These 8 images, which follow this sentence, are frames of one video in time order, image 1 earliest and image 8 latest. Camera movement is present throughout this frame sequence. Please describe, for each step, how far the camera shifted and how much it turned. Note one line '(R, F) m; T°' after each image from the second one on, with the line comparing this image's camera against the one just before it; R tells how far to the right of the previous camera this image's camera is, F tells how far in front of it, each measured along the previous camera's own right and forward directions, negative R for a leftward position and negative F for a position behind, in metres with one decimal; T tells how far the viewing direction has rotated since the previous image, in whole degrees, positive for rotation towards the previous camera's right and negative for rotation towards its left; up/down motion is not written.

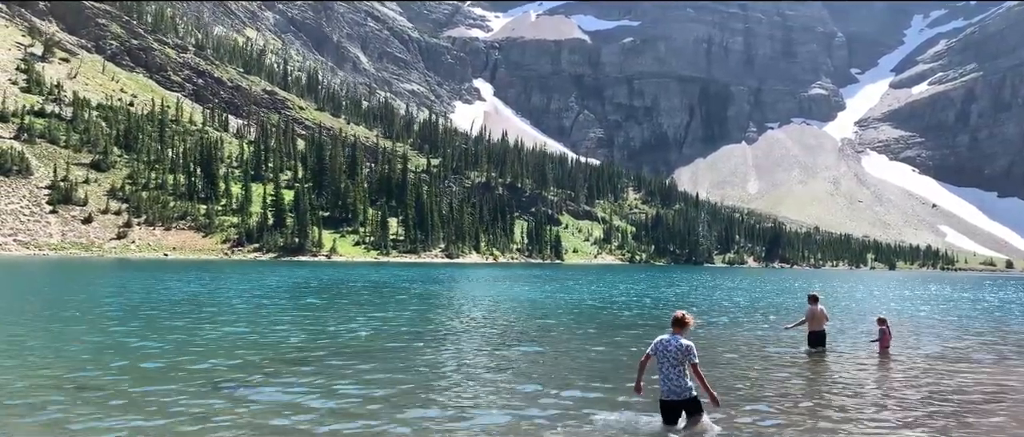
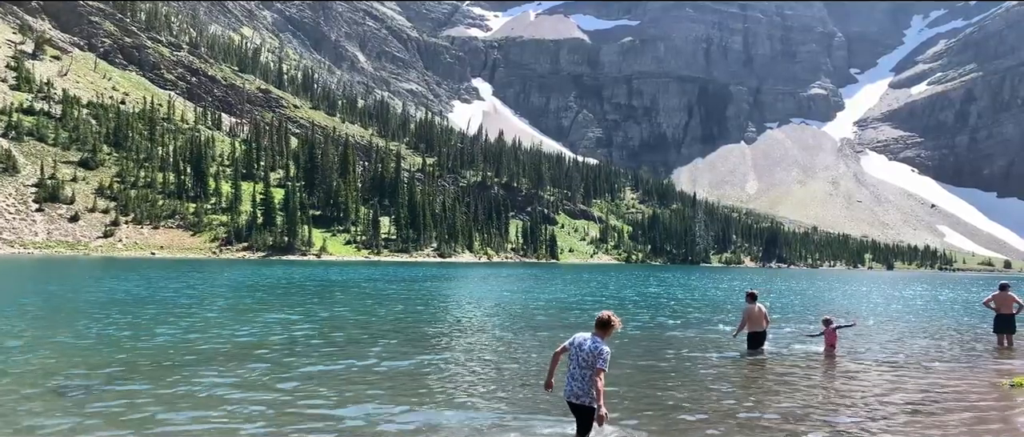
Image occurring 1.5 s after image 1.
(+1.5, +1.1) m; 0°
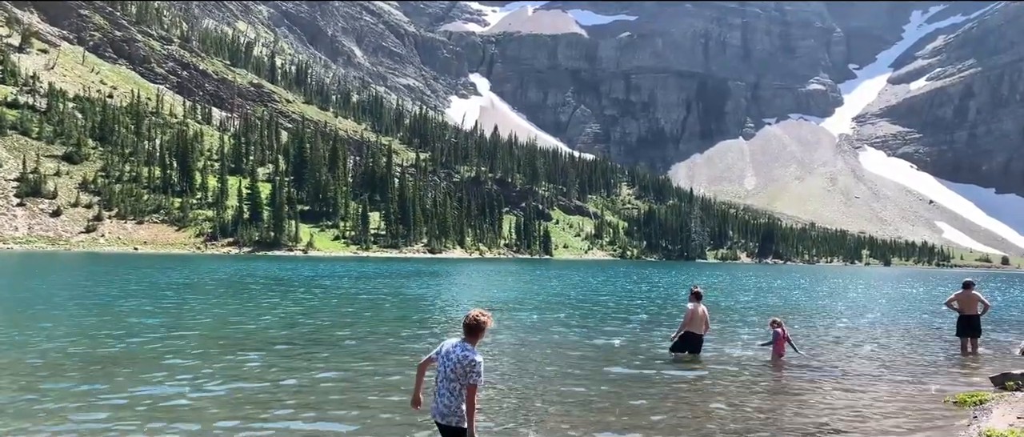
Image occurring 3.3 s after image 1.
(+1.7, +1.7) m; 0°
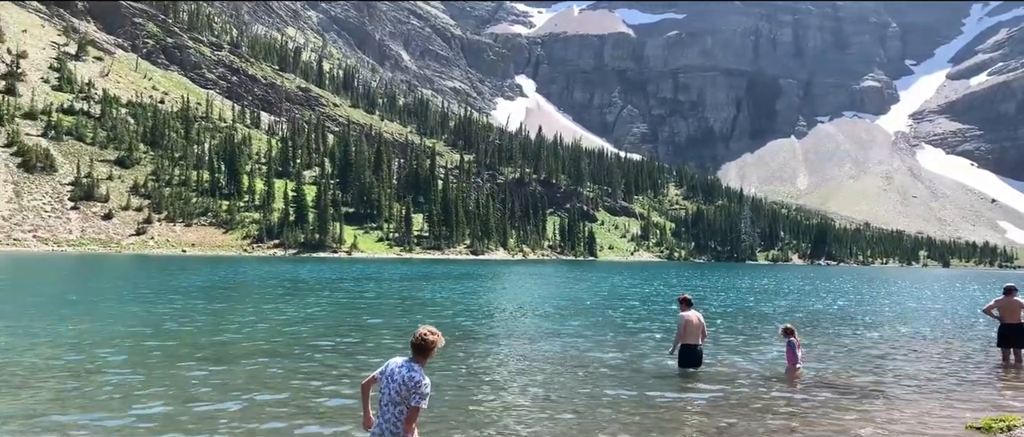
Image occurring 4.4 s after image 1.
(+0.9, +1.0) m; -3°
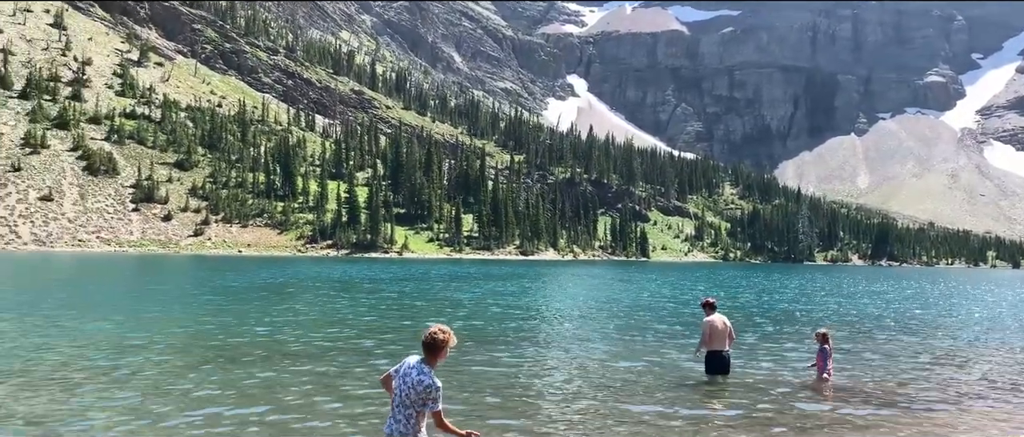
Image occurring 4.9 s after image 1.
(+0.5, +0.5) m; -4°
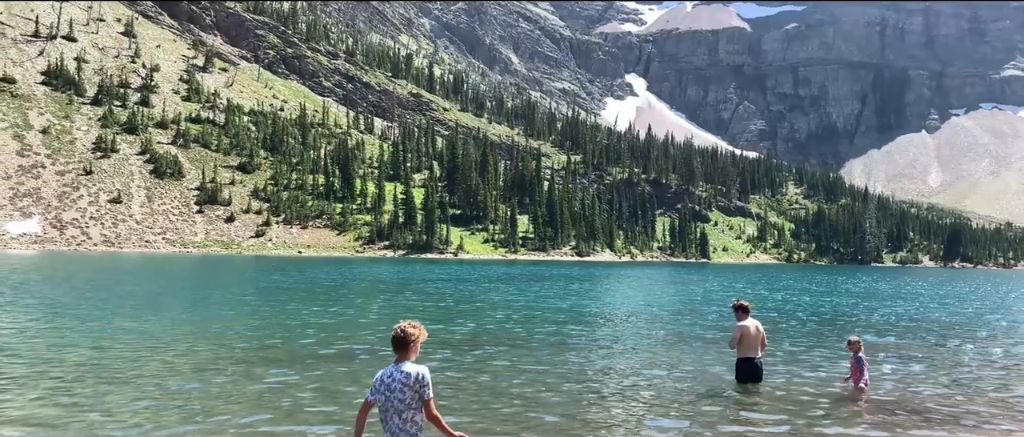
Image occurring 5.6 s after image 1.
(+0.6, +0.6) m; -4°
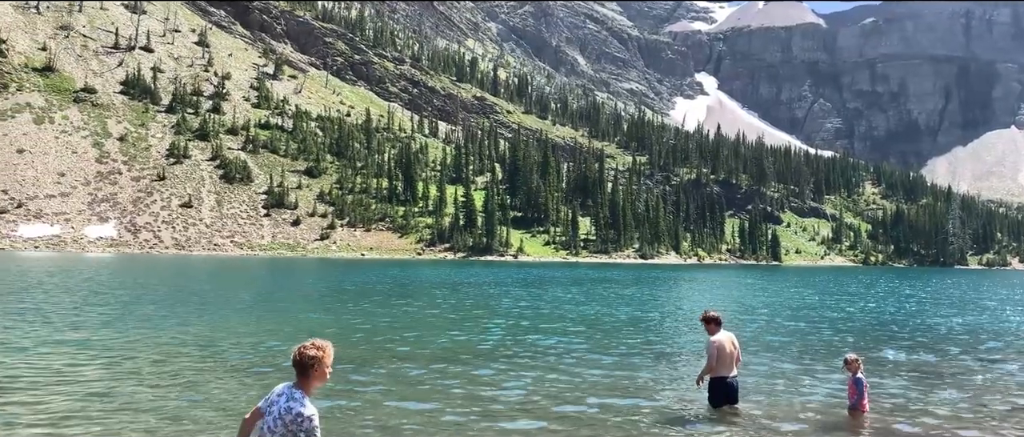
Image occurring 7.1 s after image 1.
(+1.4, +0.9) m; -5°
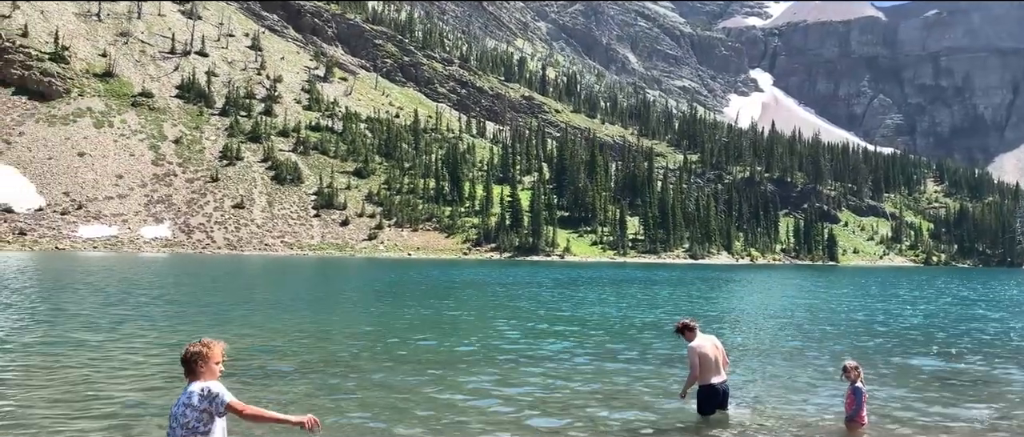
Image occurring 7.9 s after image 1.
(+0.9, +0.6) m; -4°
